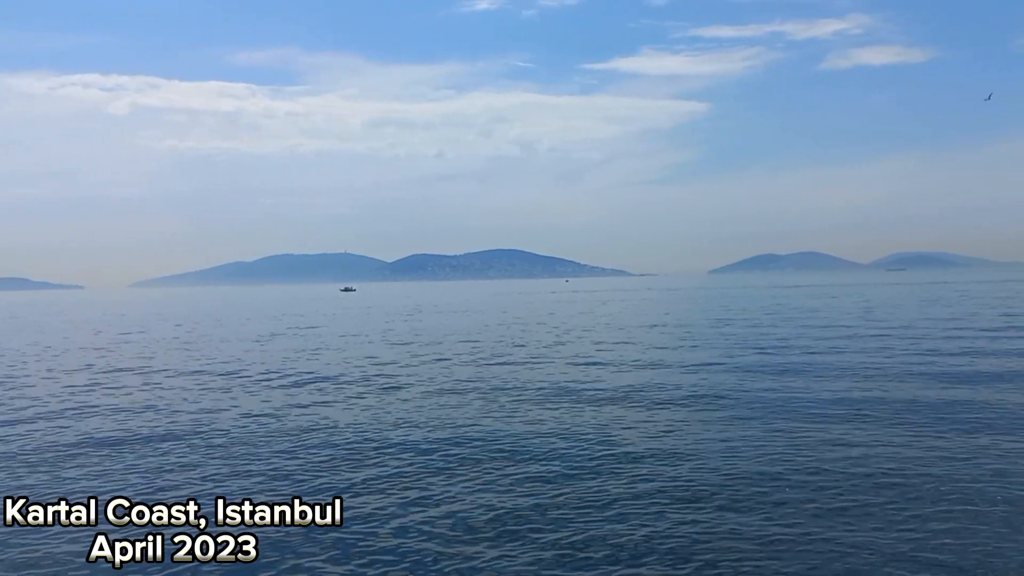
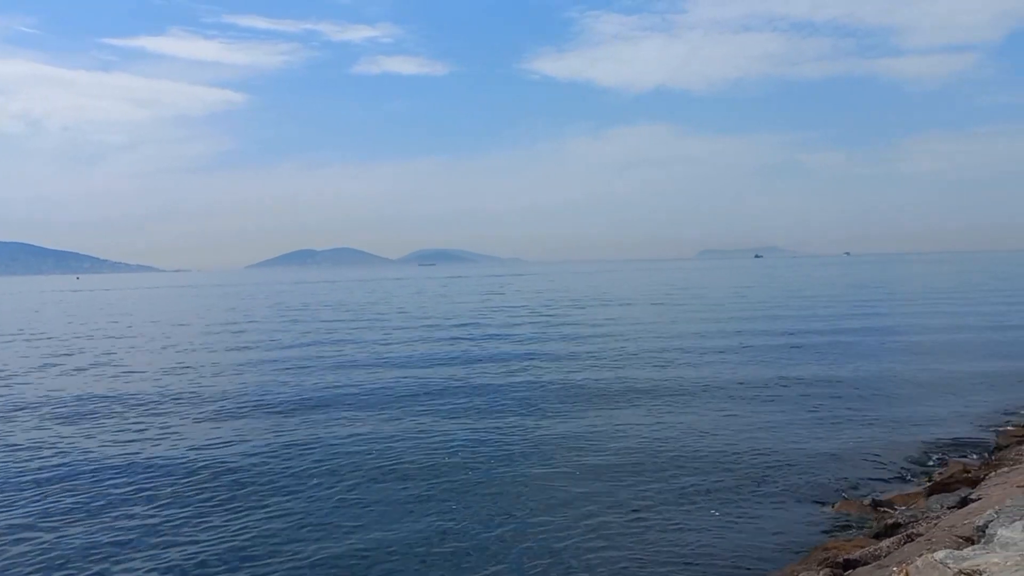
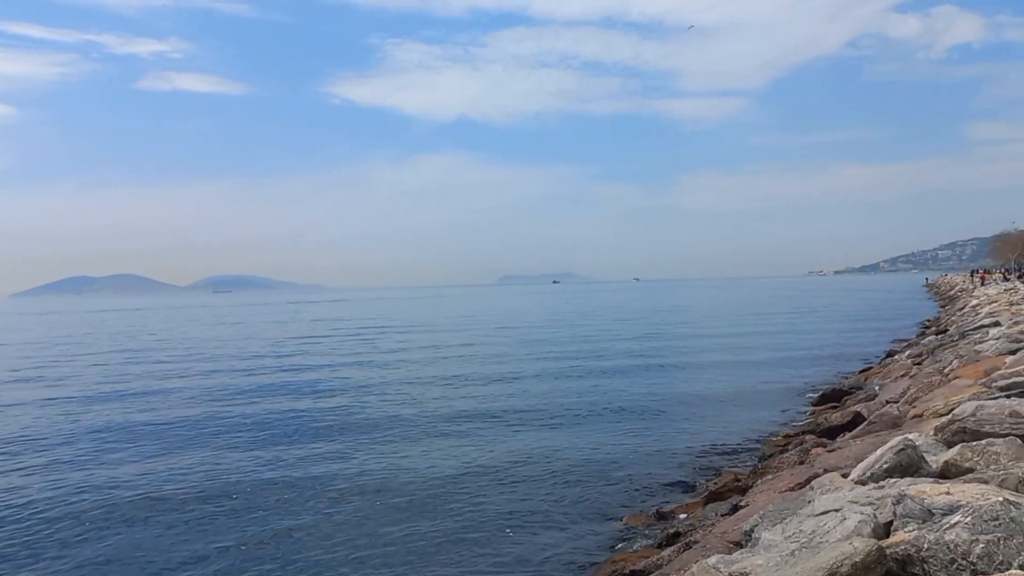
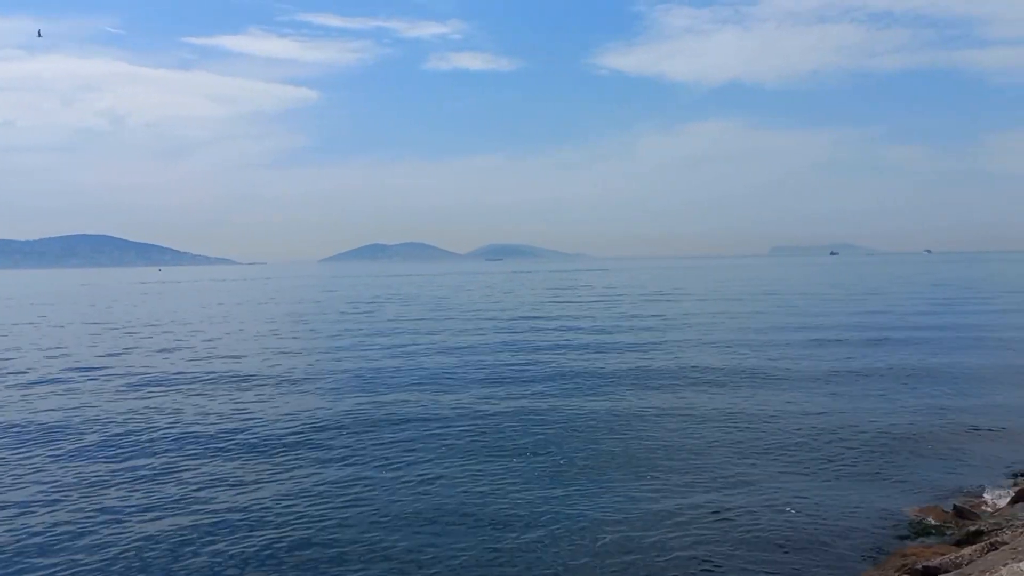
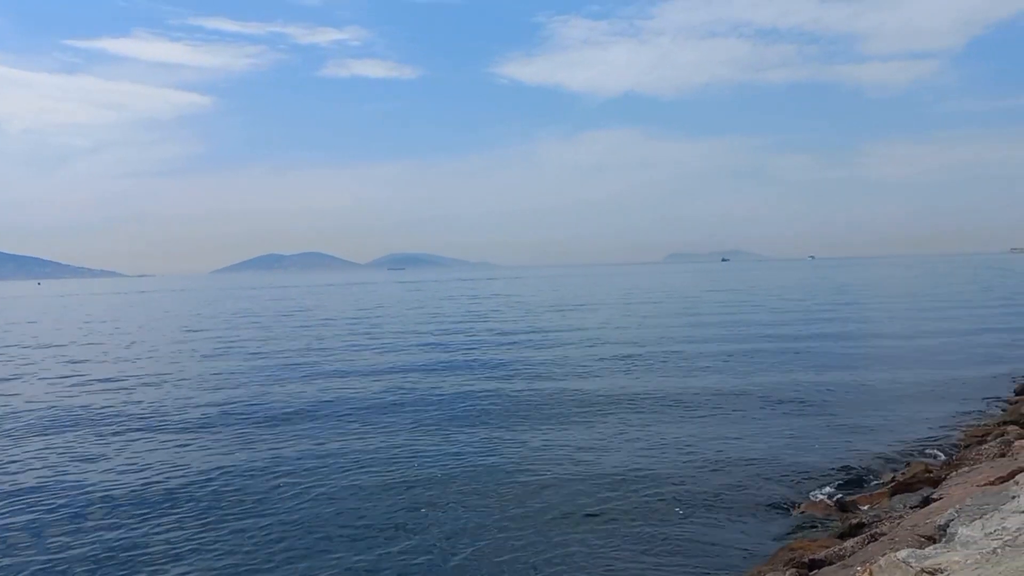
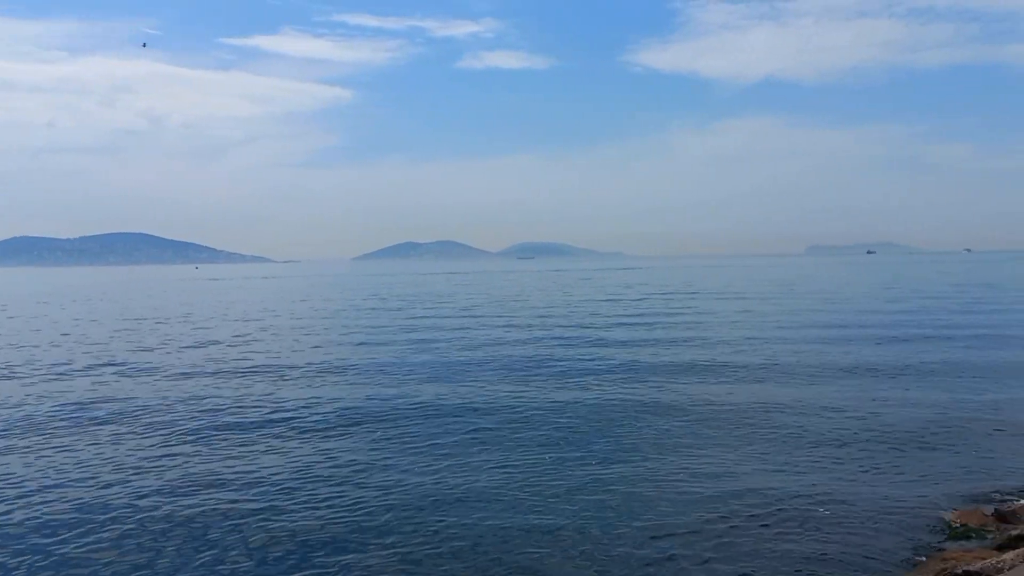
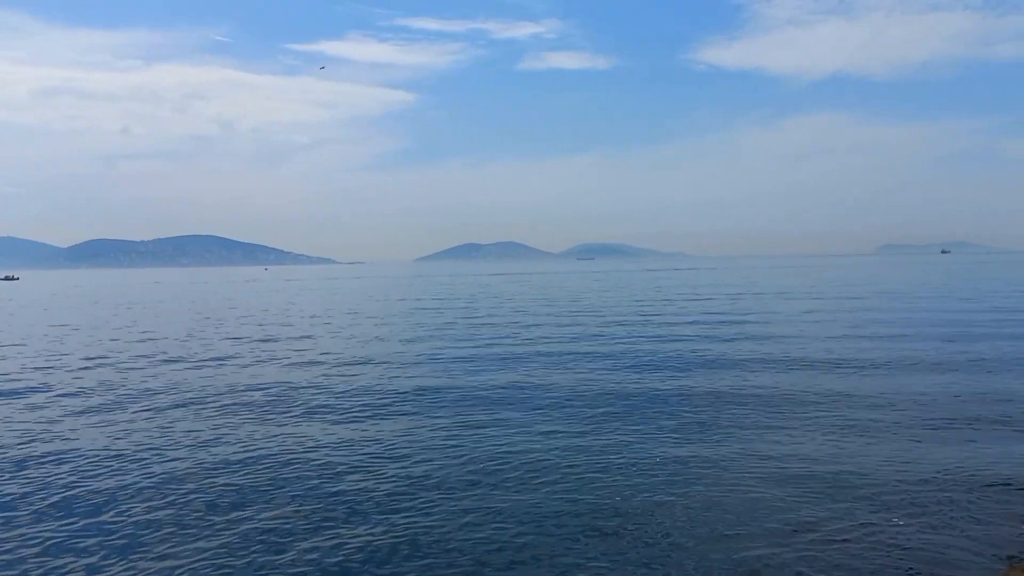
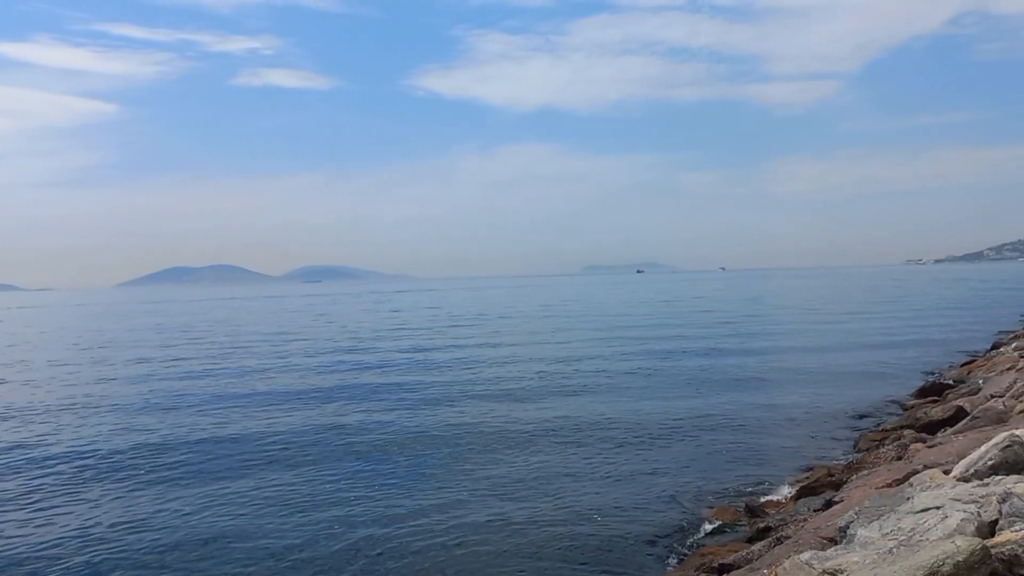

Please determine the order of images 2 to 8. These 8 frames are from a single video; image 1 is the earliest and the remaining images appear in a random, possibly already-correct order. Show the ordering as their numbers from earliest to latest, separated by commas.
7, 6, 4, 2, 5, 8, 3
